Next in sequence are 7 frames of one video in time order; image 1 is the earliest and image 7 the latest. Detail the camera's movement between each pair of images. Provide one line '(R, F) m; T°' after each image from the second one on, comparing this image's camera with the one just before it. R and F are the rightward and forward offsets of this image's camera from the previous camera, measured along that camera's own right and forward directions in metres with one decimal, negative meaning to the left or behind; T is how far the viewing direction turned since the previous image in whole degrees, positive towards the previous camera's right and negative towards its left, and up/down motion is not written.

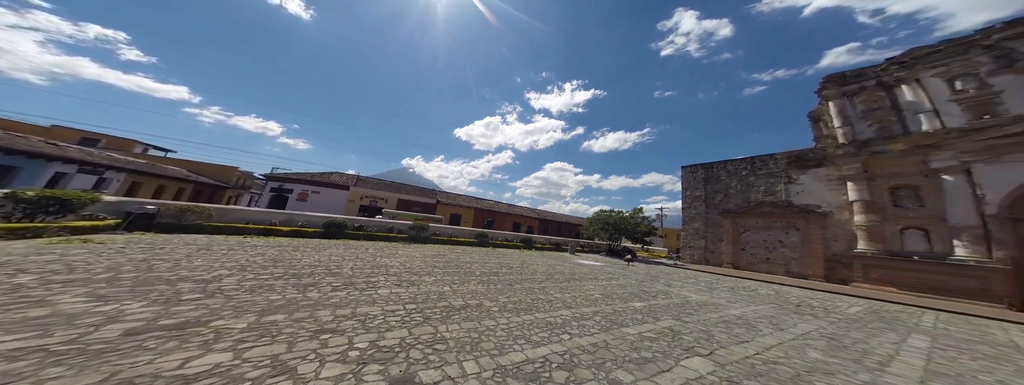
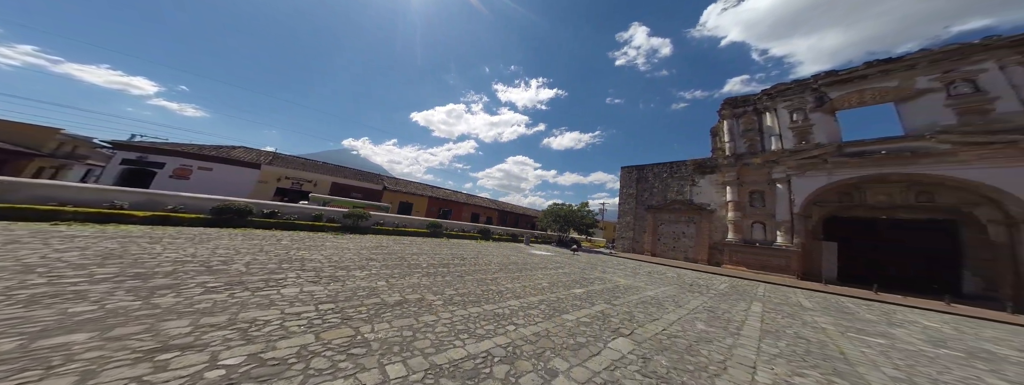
(+0.2, 0.0) m; +11°
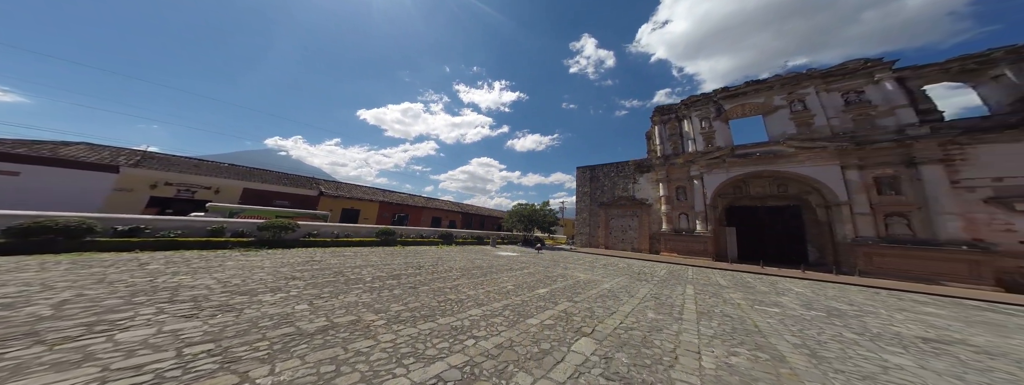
(+0.1, +0.2) m; +9°
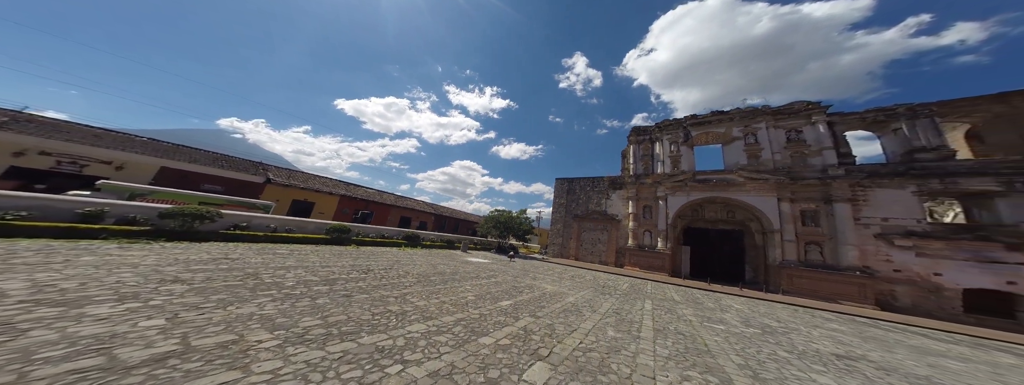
(+0.3, +0.3) m; +4°
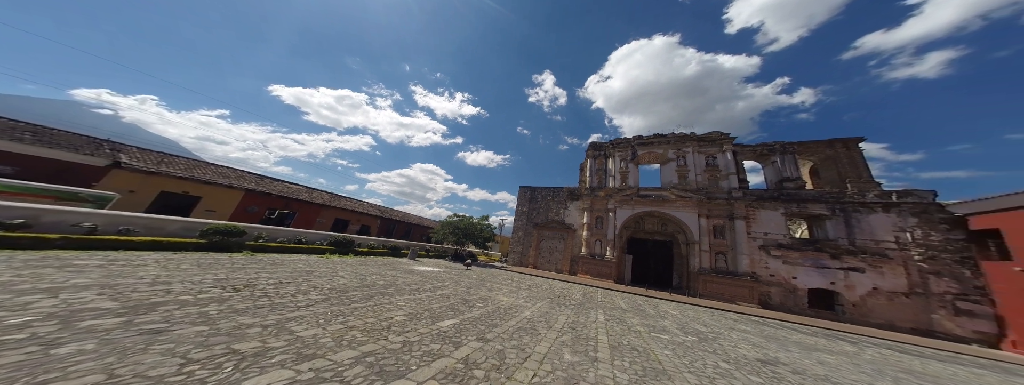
(+0.3, +0.8) m; +9°
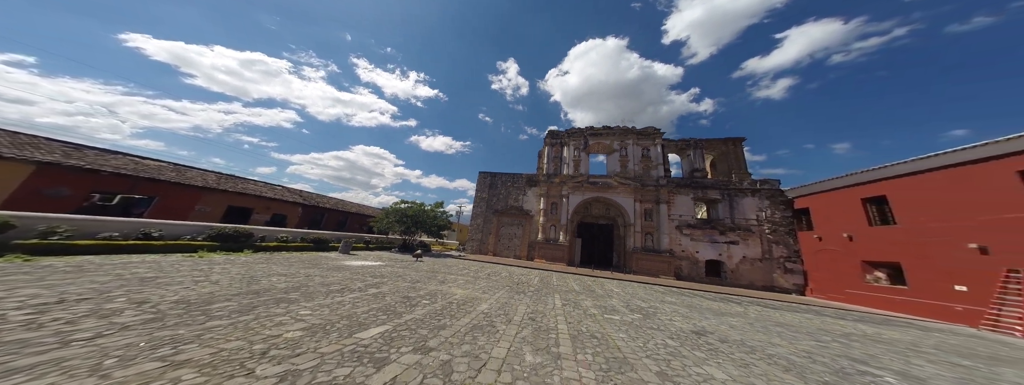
(+0.1, +0.9) m; +10°
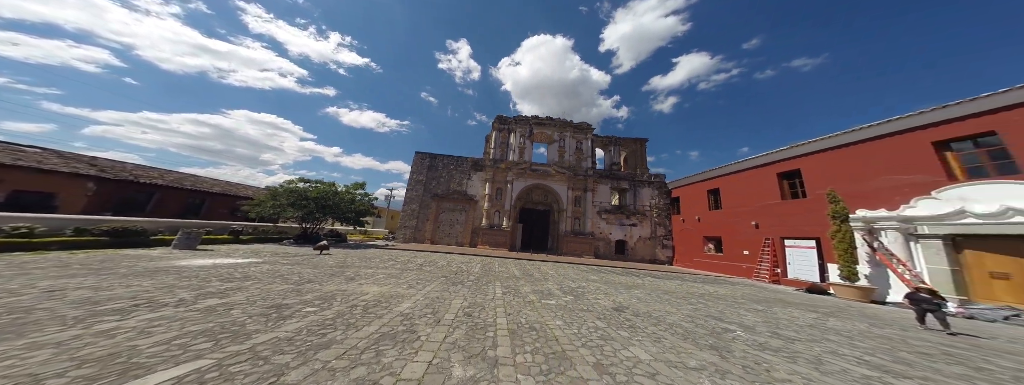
(+0.2, +1.0) m; +15°
